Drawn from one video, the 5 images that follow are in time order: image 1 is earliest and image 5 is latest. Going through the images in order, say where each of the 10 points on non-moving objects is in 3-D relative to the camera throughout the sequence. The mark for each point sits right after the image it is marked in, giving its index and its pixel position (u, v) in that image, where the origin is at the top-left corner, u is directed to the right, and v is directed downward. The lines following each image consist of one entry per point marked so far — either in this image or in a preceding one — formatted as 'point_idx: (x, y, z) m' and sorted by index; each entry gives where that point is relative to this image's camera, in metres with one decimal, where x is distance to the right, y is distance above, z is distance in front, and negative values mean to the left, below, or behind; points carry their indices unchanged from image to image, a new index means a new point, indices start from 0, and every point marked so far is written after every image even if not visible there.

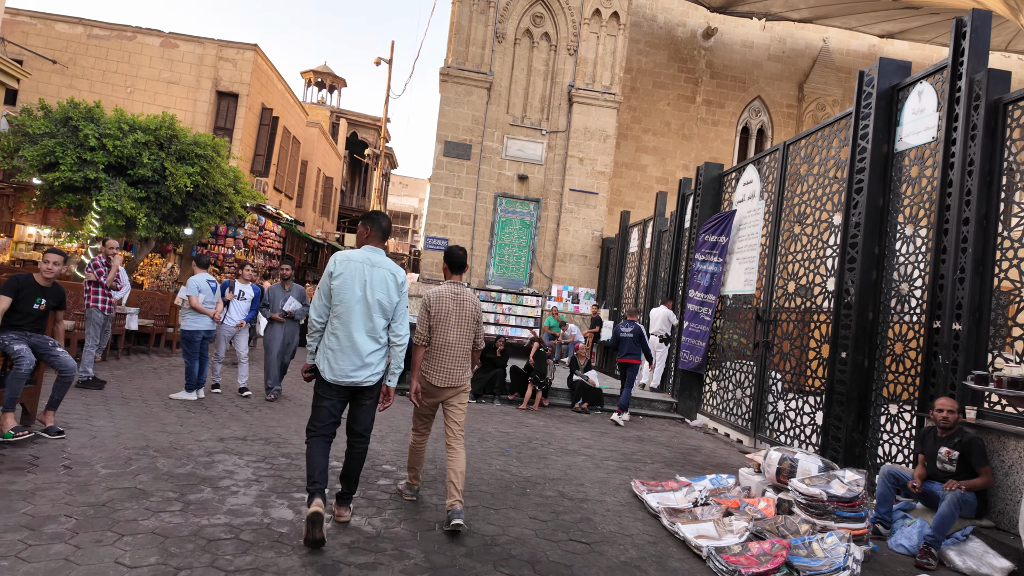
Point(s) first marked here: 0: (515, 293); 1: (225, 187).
0: (+0.1, -0.1, +15.7) m
1: (-6.5, +2.3, +13.5) m
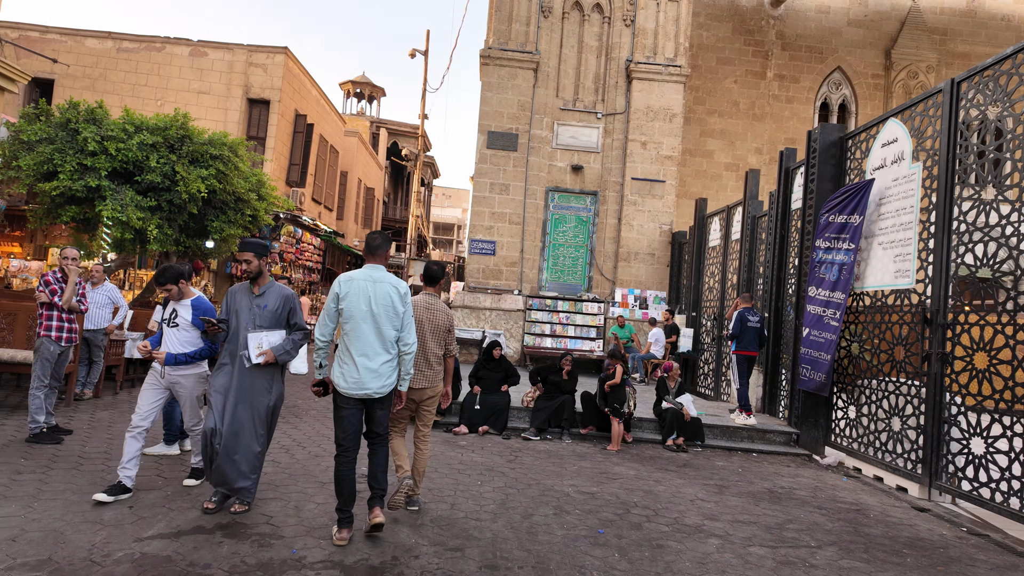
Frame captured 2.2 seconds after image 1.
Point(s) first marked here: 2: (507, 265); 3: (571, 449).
0: (+1.4, -0.3, +13.7) m
1: (-5.4, +1.9, +12.1) m
2: (-0.1, +0.5, +13.9) m
3: (+0.7, -1.9, +6.8) m
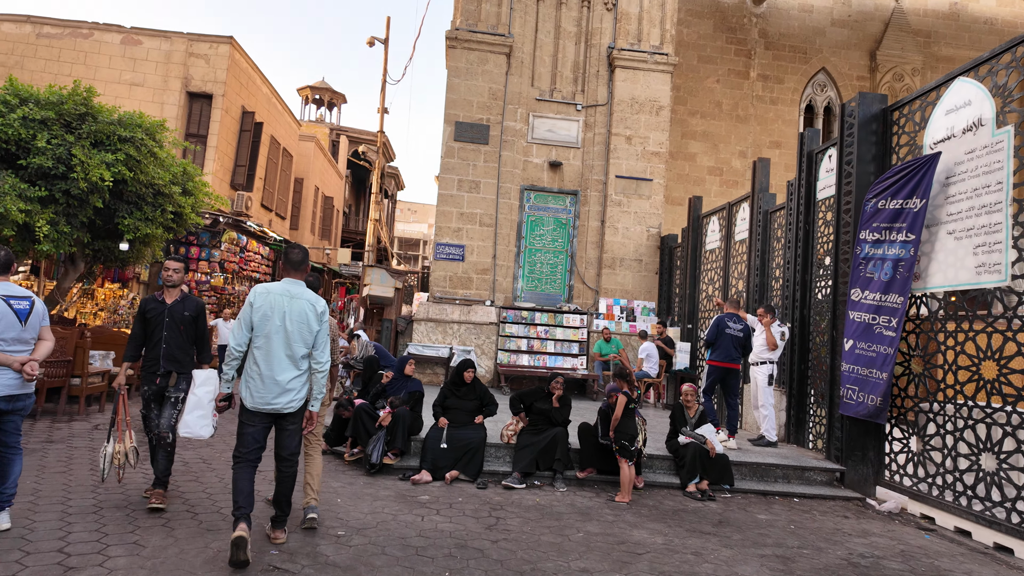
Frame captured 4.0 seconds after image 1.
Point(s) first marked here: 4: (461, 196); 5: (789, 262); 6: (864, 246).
0: (+0.8, -0.5, +12.2) m
1: (-5.9, +1.8, +10.2) m
2: (-0.7, +0.3, +12.2) m
3: (+0.5, -1.9, +5.1) m
4: (-1.1, +1.9, +12.2) m
5: (+3.7, +0.4, +7.9) m
6: (+3.7, +0.4, +6.3) m
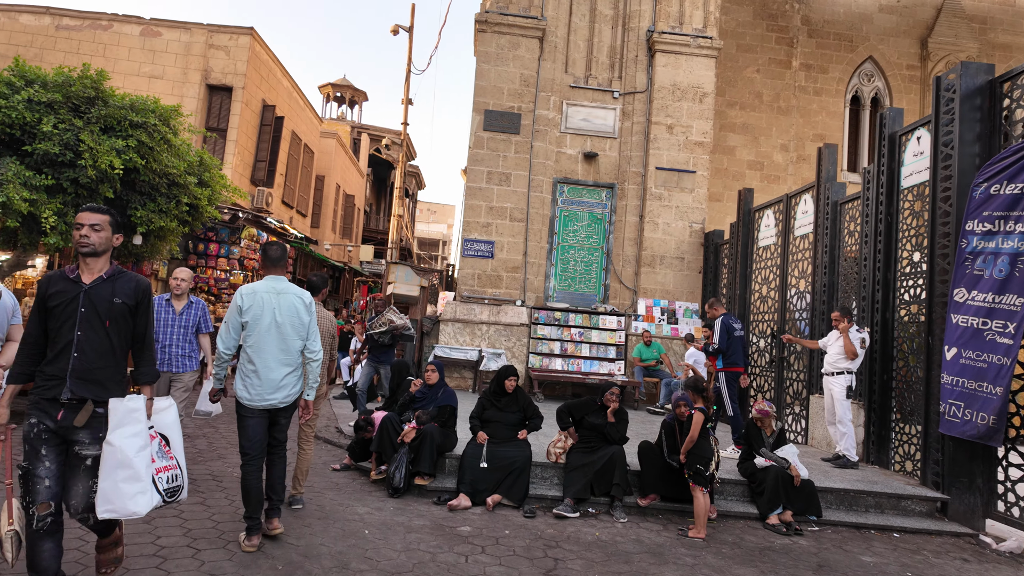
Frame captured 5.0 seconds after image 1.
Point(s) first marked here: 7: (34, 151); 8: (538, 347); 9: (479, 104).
0: (+1.4, -0.5, +11.4) m
1: (-5.3, +1.8, +9.6) m
2: (-0.1, +0.3, +11.5) m
3: (+0.9, -1.8, +4.4) m
4: (-0.4, +1.9, +11.5) m
5: (+4.2, +0.4, +7.1) m
6: (+4.2, +0.5, +5.4) m
7: (-6.6, +1.9, +8.2) m
8: (+0.5, -1.1, +11.2) m
9: (-0.6, +3.6, +11.6) m
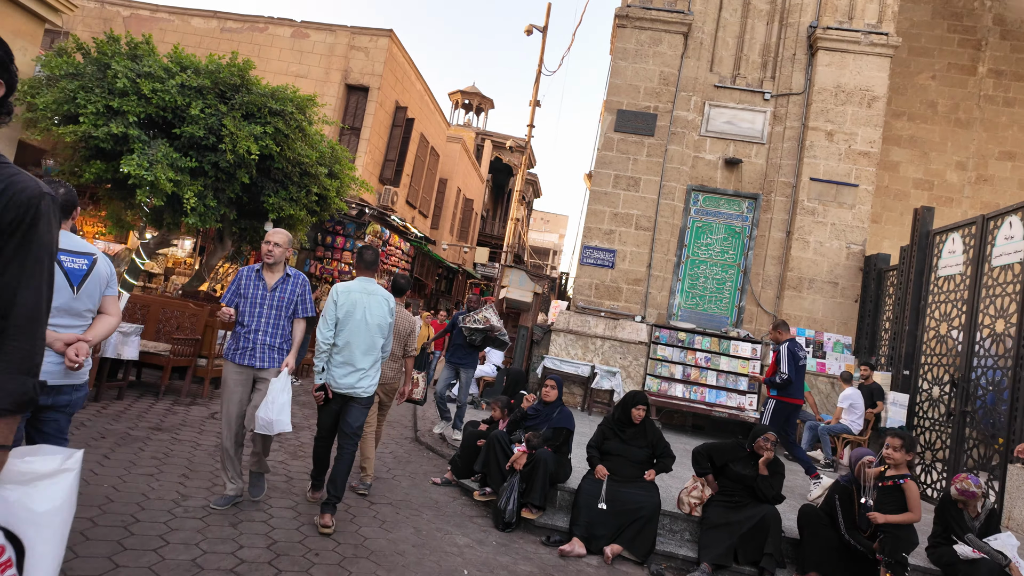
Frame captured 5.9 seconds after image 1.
0: (+3.5, -0.8, +10.2) m
1: (-3.3, +2.0, +9.7) m
2: (+2.1, +0.1, +10.6) m
3: (+1.6, -2.0, +3.4) m
4: (+1.9, +1.7, +10.7) m
5: (+5.5, -0.1, +5.5) m
6: (+5.2, 0.0, +3.9) m
7: (-4.7, +2.2, +8.6) m
8: (+2.5, -1.4, +10.2) m
9: (+1.8, +3.4, +10.9) m
